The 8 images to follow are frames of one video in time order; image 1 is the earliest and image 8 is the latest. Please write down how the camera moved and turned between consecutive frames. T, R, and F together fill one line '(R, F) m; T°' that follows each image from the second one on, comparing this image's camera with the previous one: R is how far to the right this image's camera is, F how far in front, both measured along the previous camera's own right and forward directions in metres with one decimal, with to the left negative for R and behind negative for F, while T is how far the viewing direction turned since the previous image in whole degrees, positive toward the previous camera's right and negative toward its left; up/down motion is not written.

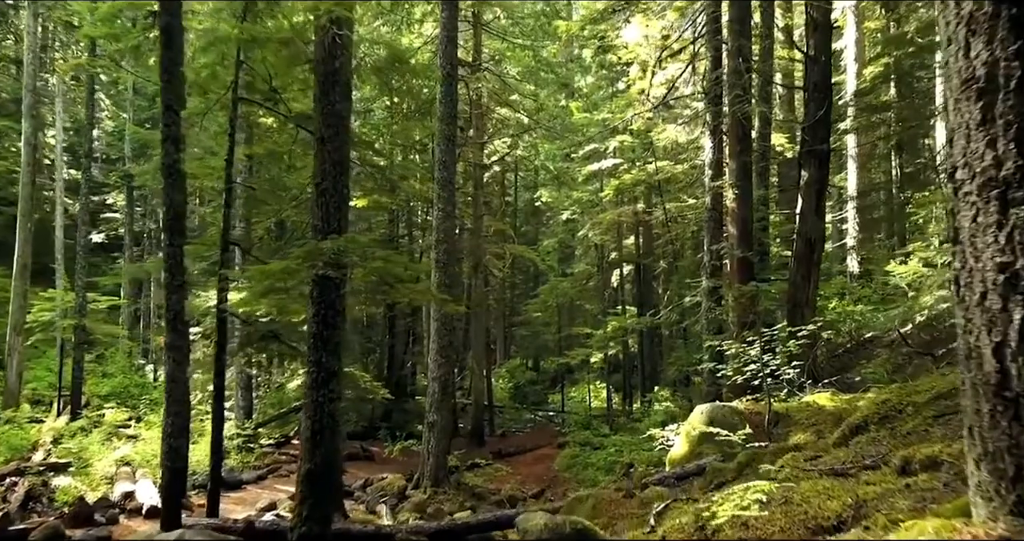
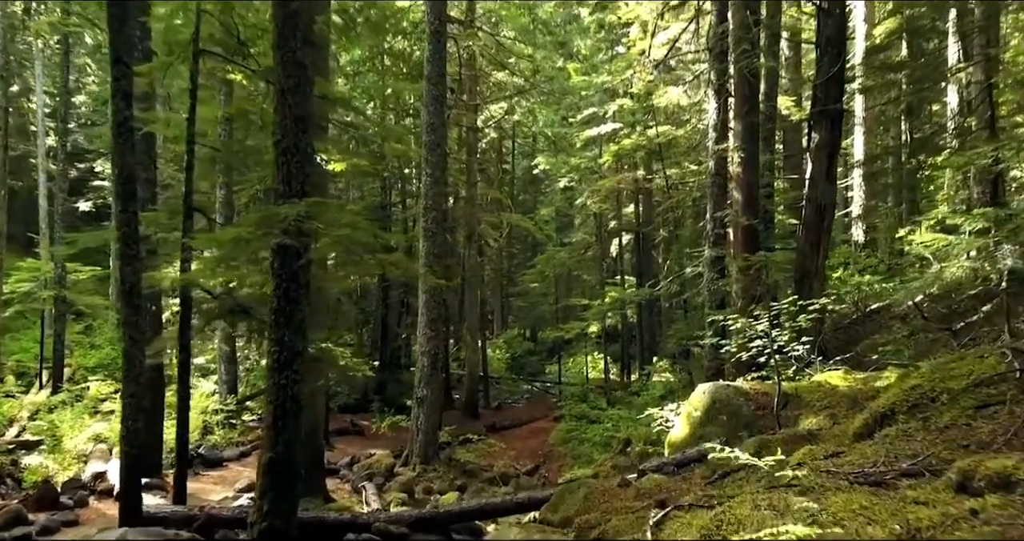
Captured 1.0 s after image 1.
(+0.1, +0.7) m; 0°
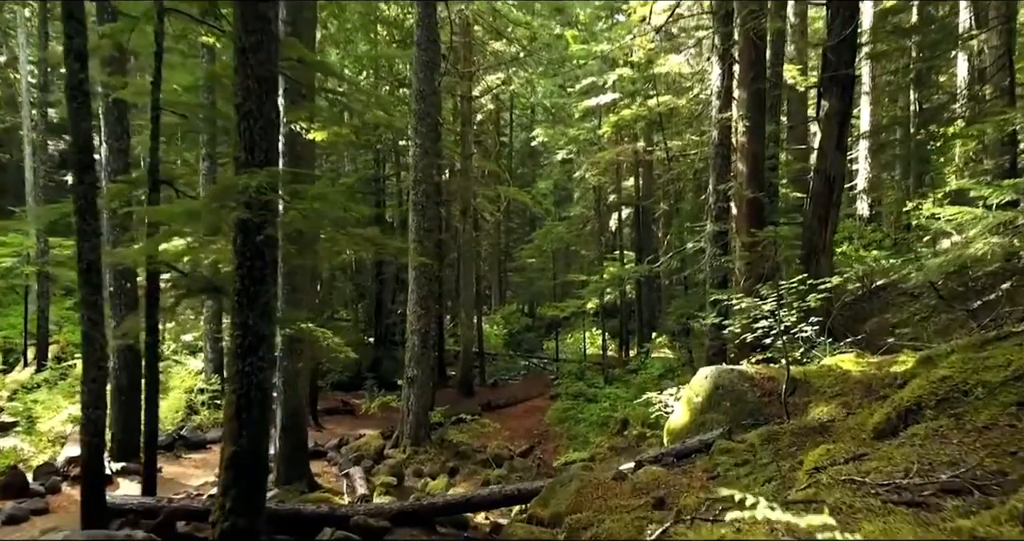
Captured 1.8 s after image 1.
(+0.1, +0.5) m; 0°
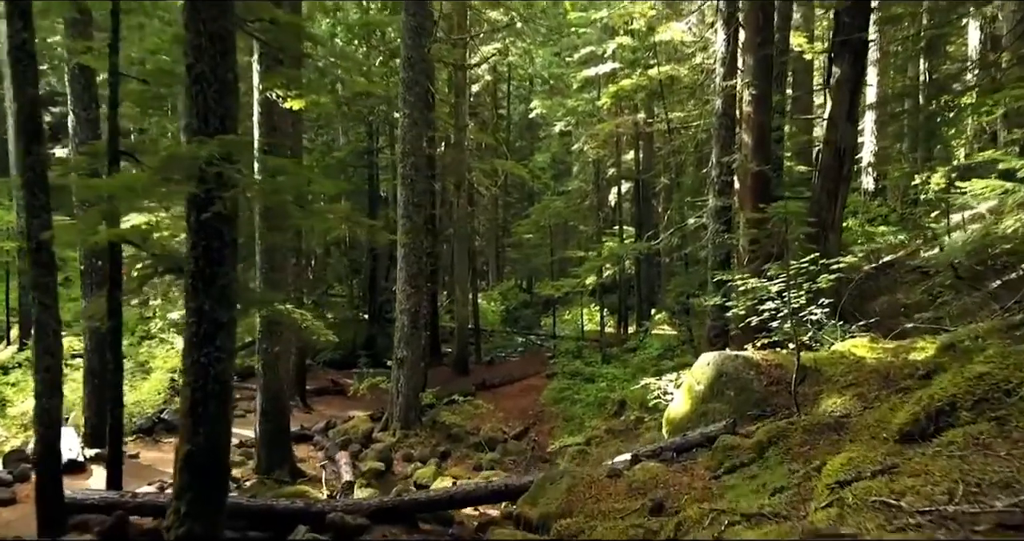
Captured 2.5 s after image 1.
(+0.1, +0.5) m; 0°
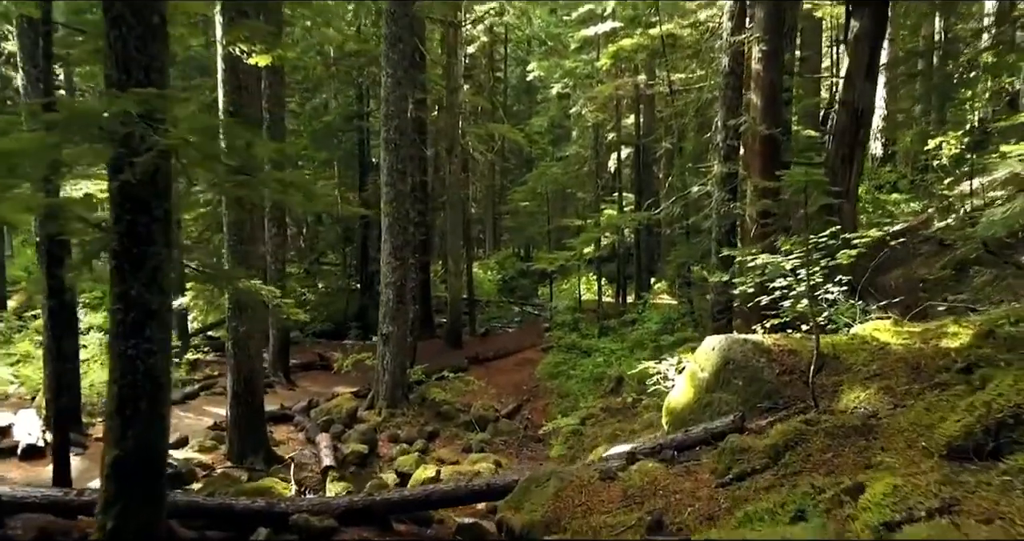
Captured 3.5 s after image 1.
(+0.1, +0.7) m; 0°
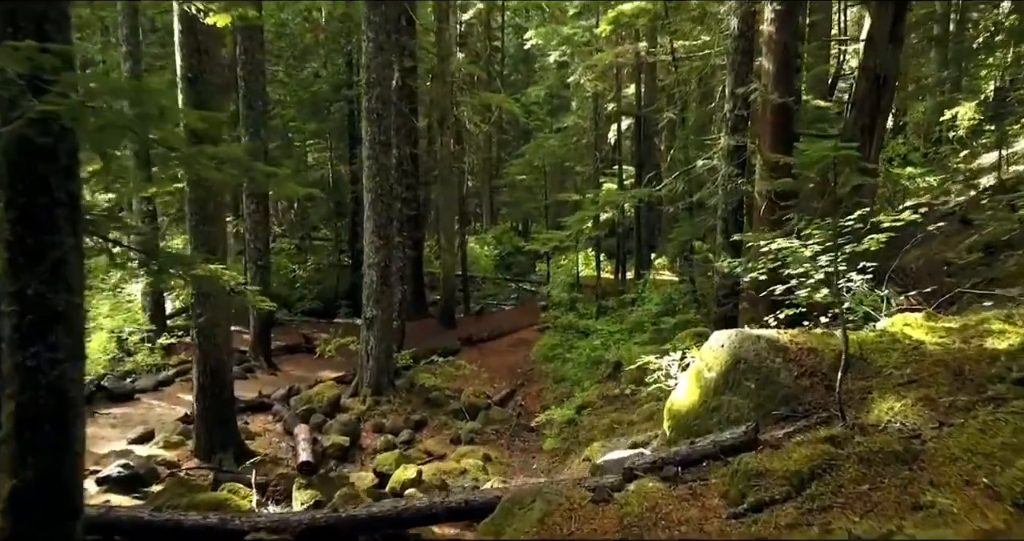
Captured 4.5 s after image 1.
(+0.1, +0.7) m; 0°
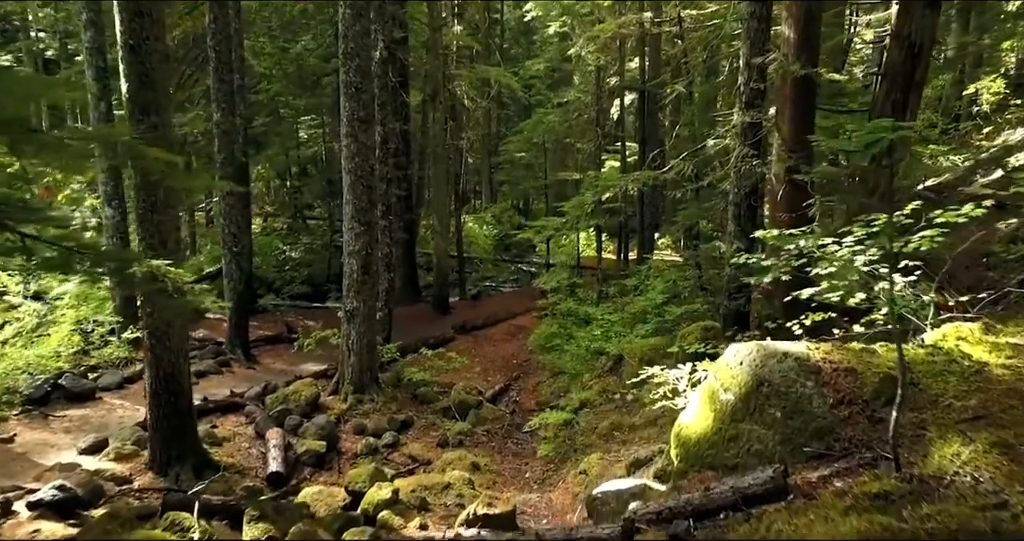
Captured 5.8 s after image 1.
(+0.1, +0.9) m; 0°
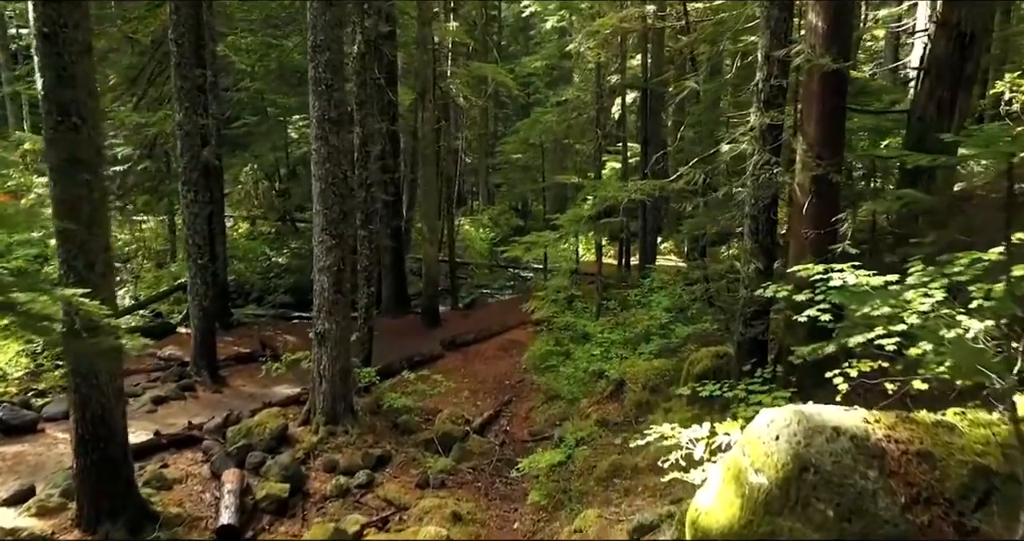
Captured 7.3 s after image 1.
(+0.2, +1.1) m; 0°
